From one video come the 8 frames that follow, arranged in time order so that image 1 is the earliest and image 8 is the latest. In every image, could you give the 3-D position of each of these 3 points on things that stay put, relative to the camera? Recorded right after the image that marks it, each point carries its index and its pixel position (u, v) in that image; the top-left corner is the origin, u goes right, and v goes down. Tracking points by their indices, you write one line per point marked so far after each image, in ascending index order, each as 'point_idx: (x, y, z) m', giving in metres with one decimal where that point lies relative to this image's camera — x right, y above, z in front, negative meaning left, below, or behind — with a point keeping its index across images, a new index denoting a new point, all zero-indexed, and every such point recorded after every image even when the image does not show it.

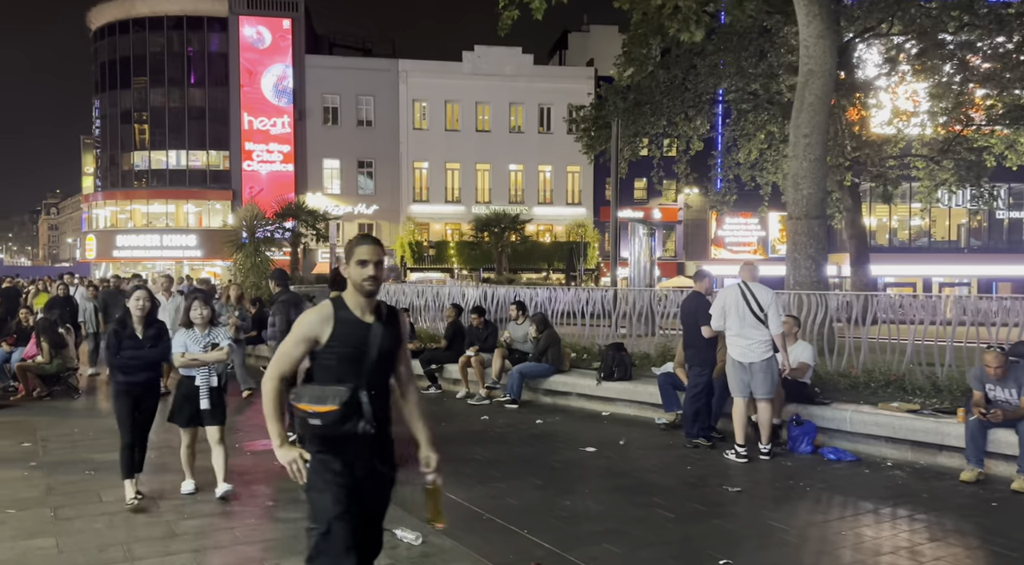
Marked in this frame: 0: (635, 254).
0: (+3.3, +0.7, +19.3) m
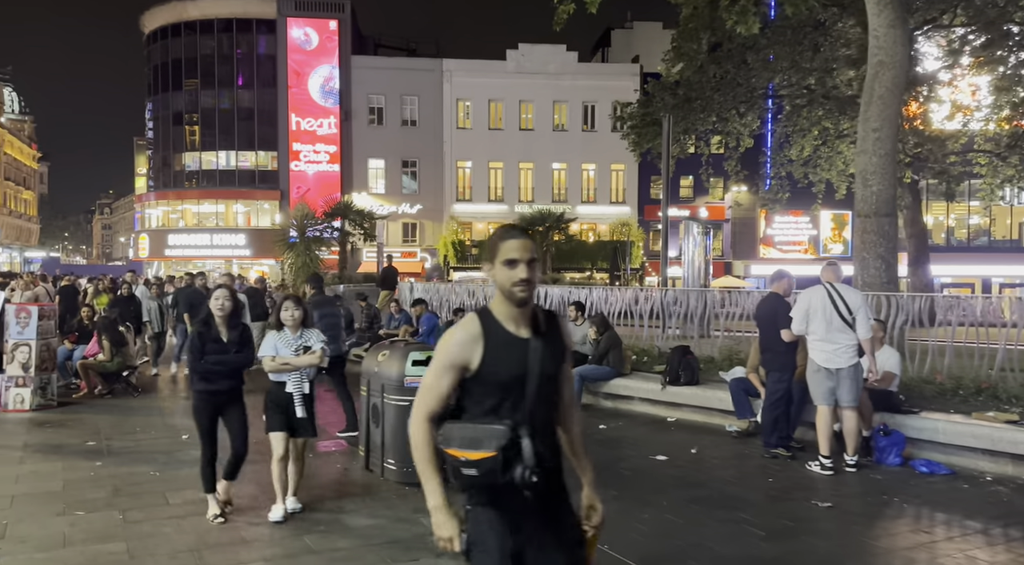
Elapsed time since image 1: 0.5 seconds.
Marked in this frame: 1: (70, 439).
0: (+4.6, +0.7, +18.8) m
1: (-5.0, -1.8, +8.2) m
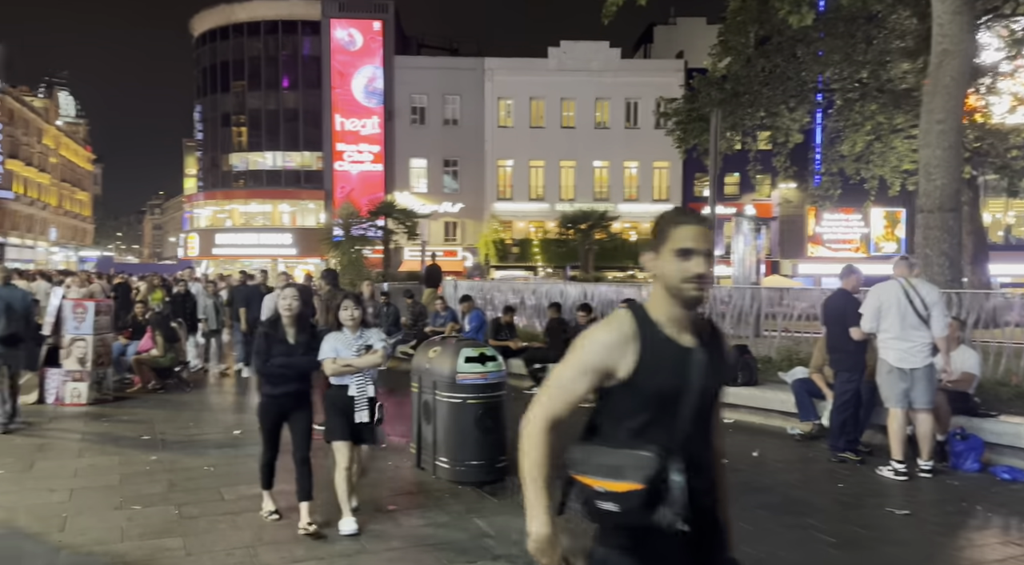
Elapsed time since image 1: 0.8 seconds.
0: (+5.7, +0.8, +18.3) m
1: (-4.4, -1.7, +8.3) m
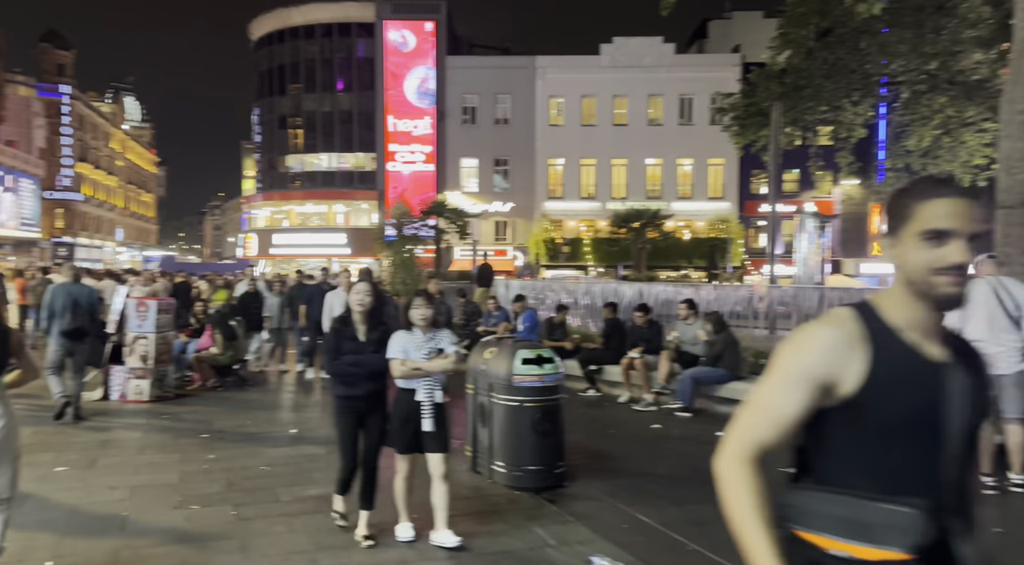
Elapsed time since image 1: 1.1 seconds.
0: (+7.0, +0.8, +17.7) m
1: (-3.7, -1.7, +8.4) m
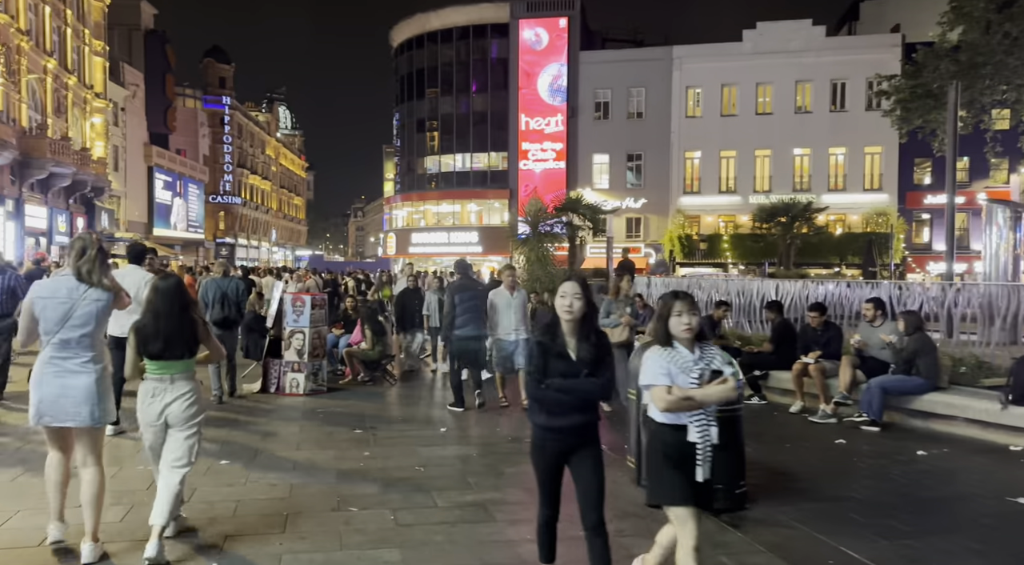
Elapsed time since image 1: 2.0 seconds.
0: (+10.3, +0.8, +15.6) m
1: (-2.0, -1.6, +8.3) m
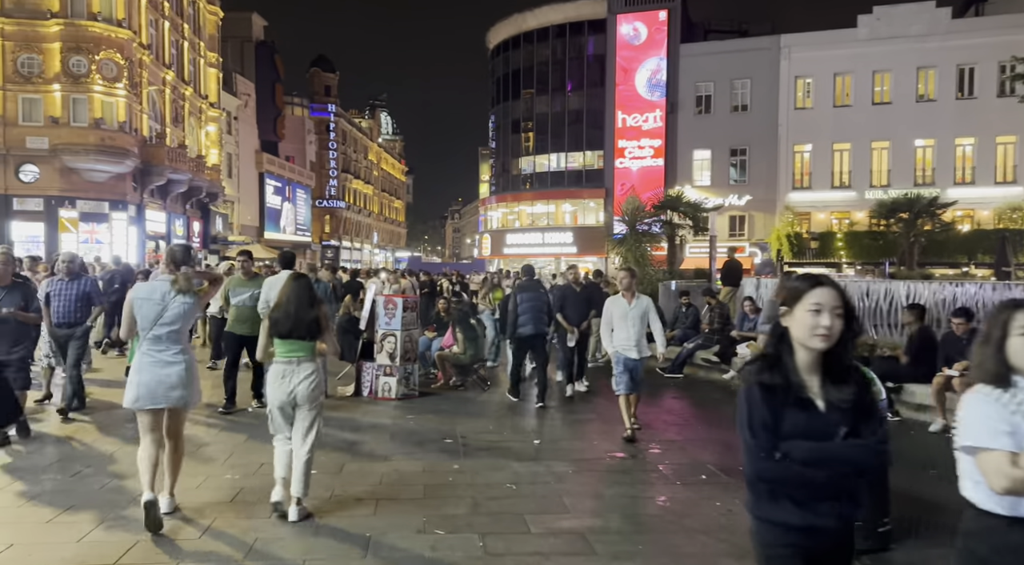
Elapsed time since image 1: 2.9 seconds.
0: (+12.2, +0.8, +13.6) m
1: (-0.9, -1.7, +7.9) m
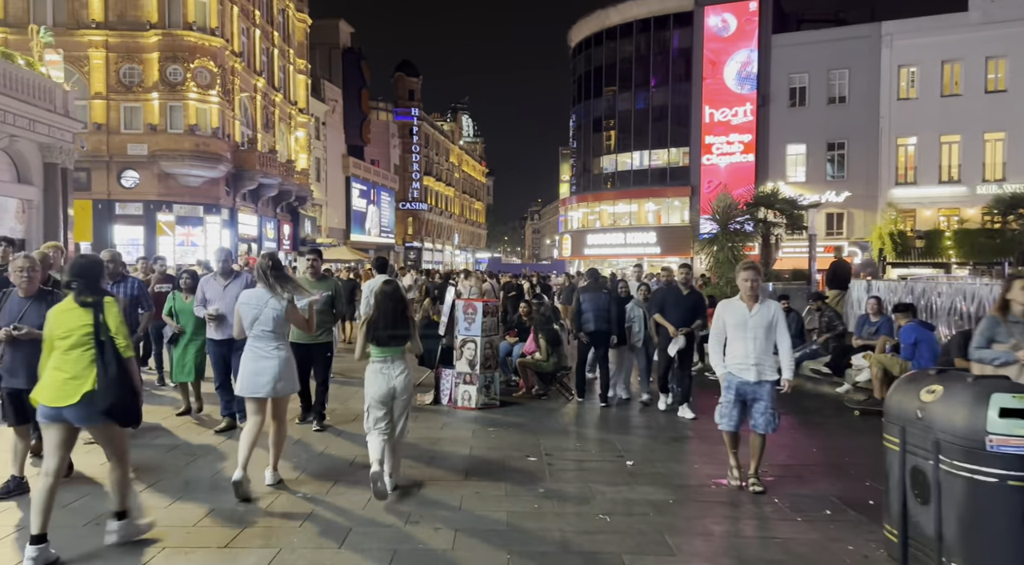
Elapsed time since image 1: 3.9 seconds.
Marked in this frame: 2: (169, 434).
0: (+13.7, +0.7, +11.5) m
1: (0.0, -1.7, +7.3) m
2: (-3.8, -1.7, +8.1) m
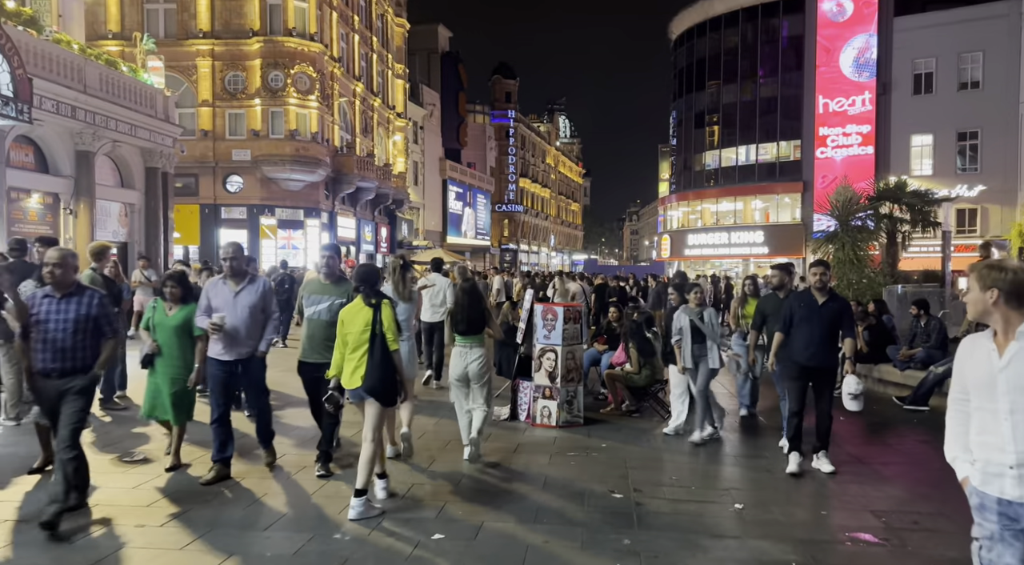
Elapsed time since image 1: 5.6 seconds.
0: (+14.8, +0.7, +8.5) m
1: (+0.7, -1.7, +6.2) m
2: (-3.0, -1.7, +7.6) m
